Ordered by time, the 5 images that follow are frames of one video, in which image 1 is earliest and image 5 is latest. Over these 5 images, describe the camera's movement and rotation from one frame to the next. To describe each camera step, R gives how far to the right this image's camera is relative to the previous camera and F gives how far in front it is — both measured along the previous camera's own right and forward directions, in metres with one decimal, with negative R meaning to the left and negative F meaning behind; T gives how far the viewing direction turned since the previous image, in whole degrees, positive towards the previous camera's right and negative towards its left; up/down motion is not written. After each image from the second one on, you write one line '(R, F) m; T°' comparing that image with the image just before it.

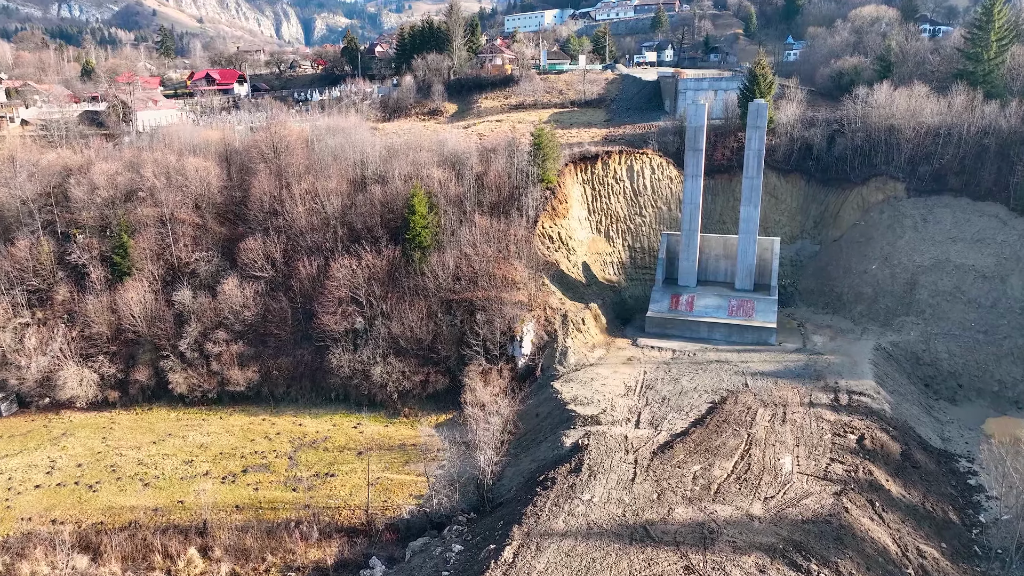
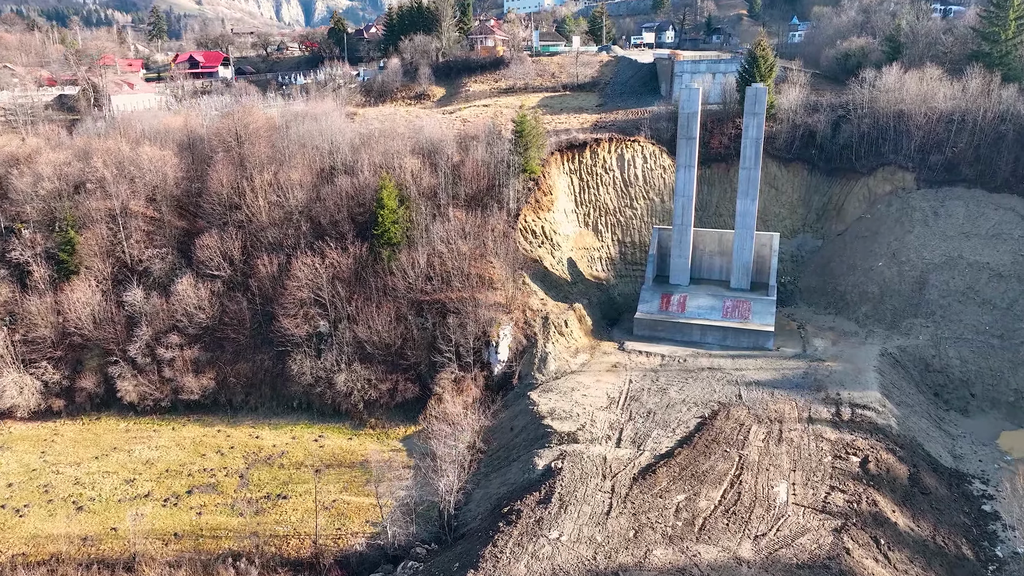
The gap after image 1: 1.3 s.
(+1.2, +2.4) m; 0°
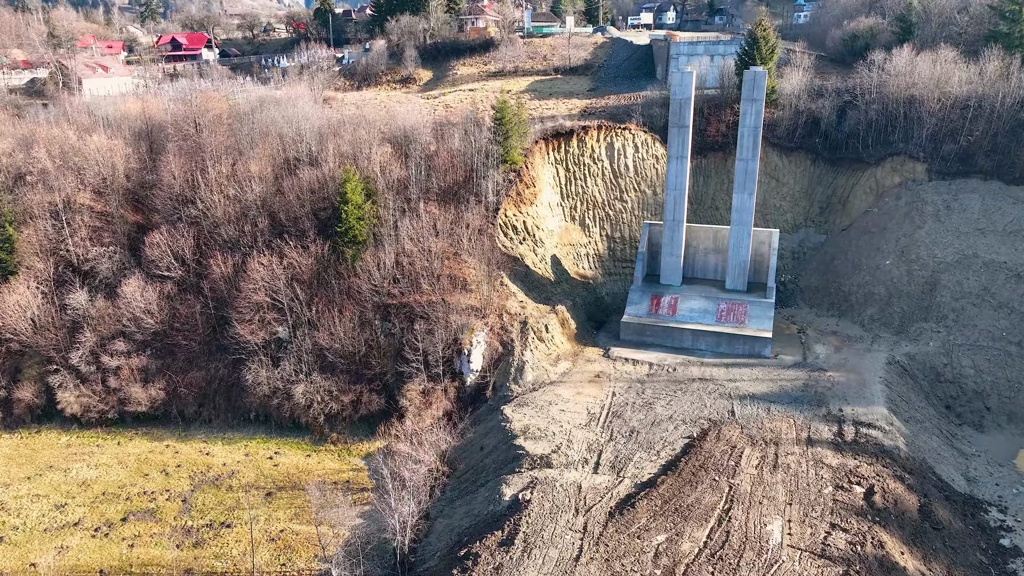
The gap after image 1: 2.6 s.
(+1.2, +2.4) m; 0°
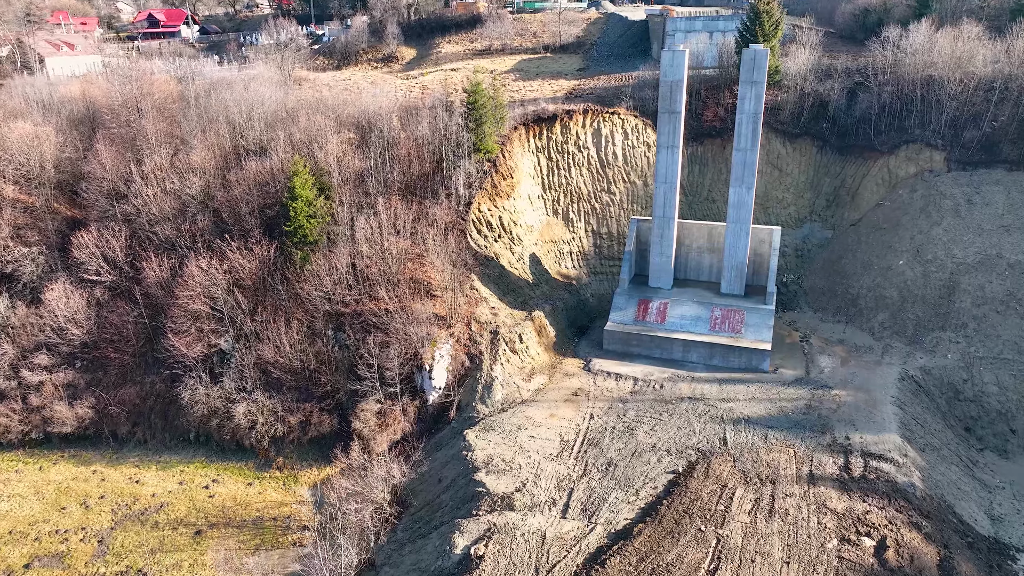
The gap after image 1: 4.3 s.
(+1.3, +3.0) m; 0°
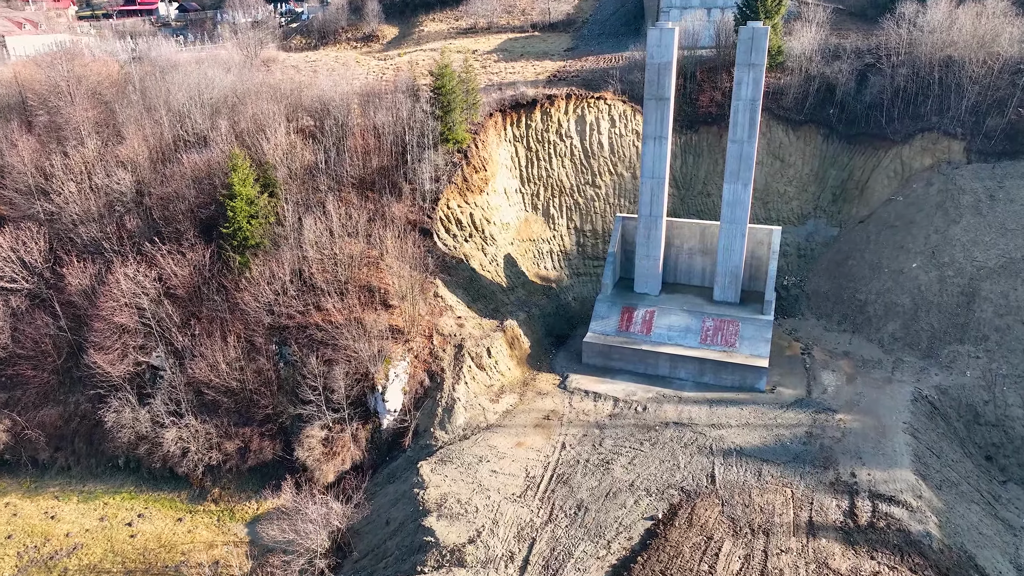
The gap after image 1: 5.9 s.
(+1.3, +2.8) m; 0°
